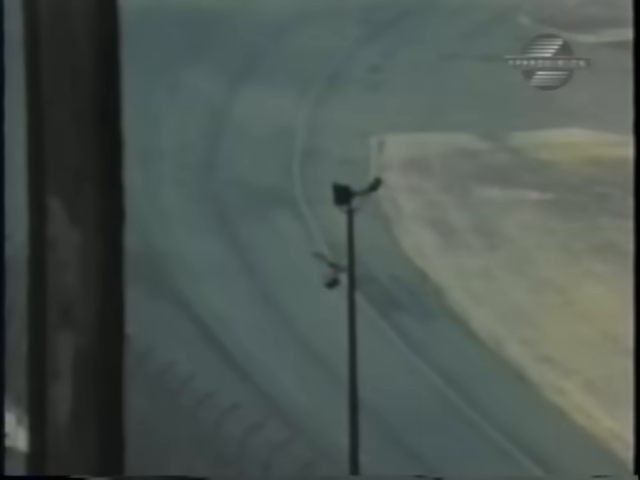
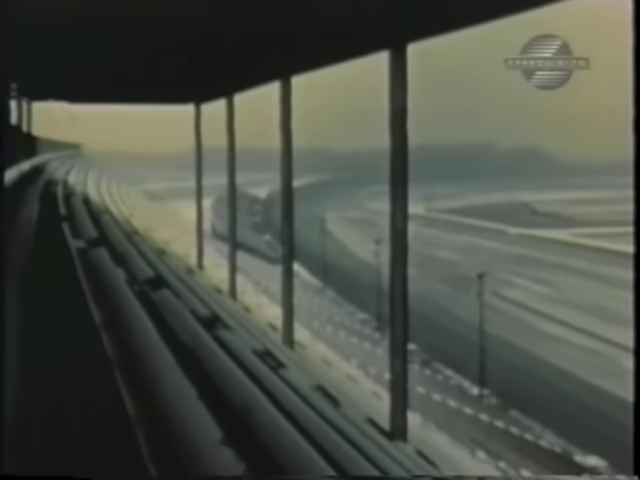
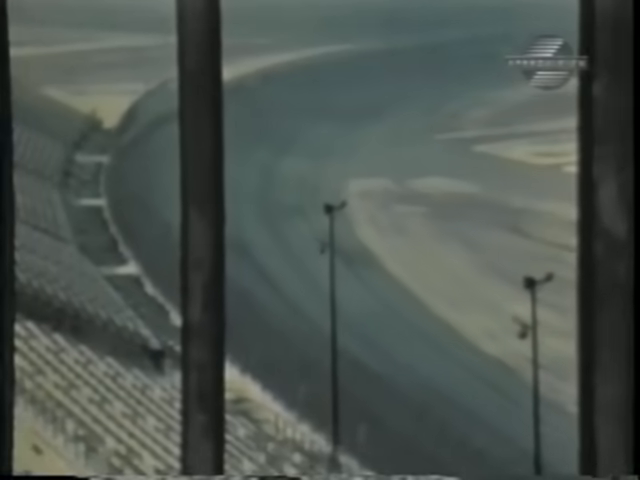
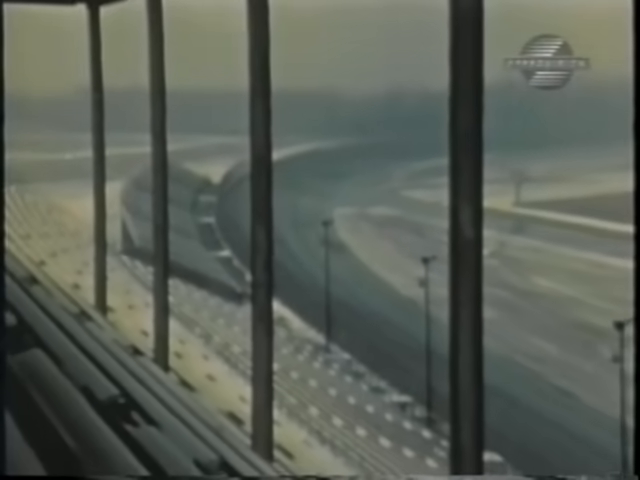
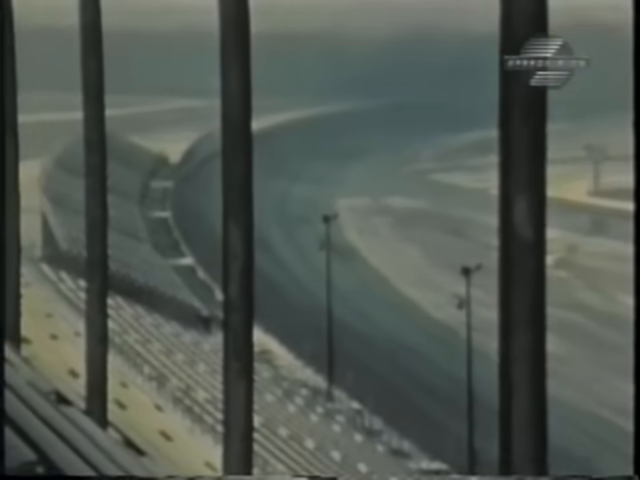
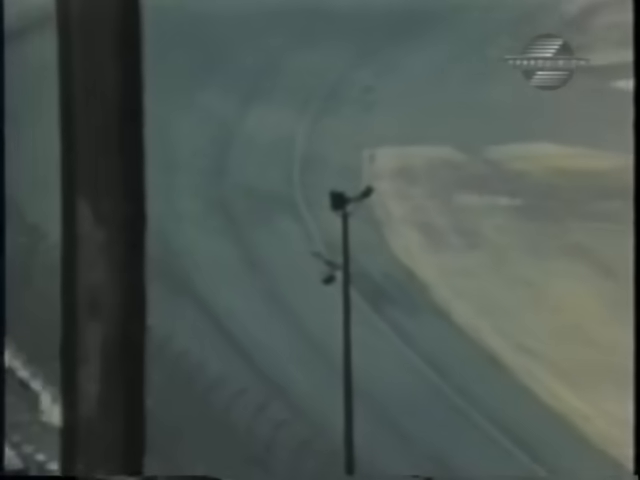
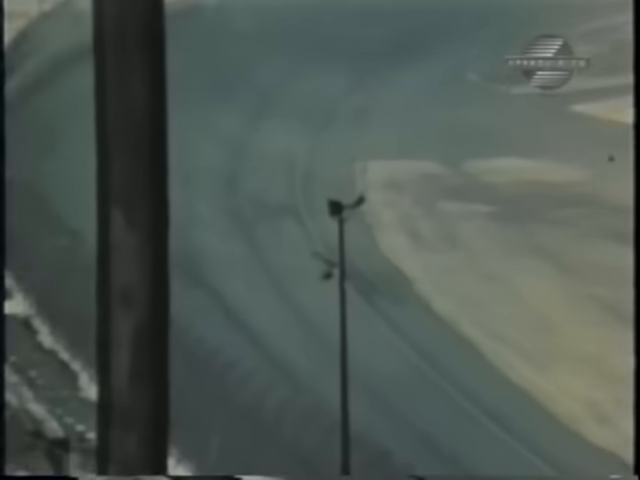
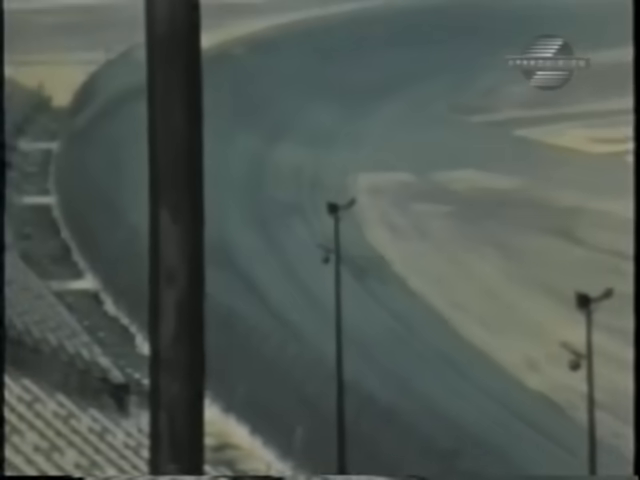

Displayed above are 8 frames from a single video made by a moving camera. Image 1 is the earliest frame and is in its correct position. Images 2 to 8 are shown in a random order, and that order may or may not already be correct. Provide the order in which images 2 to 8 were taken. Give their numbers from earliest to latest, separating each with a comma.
6, 7, 8, 3, 5, 4, 2
